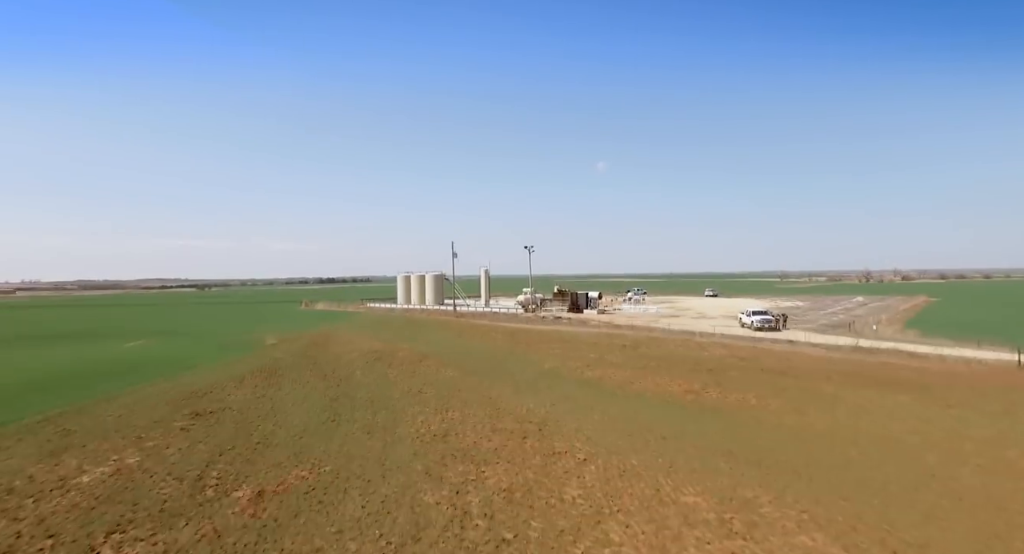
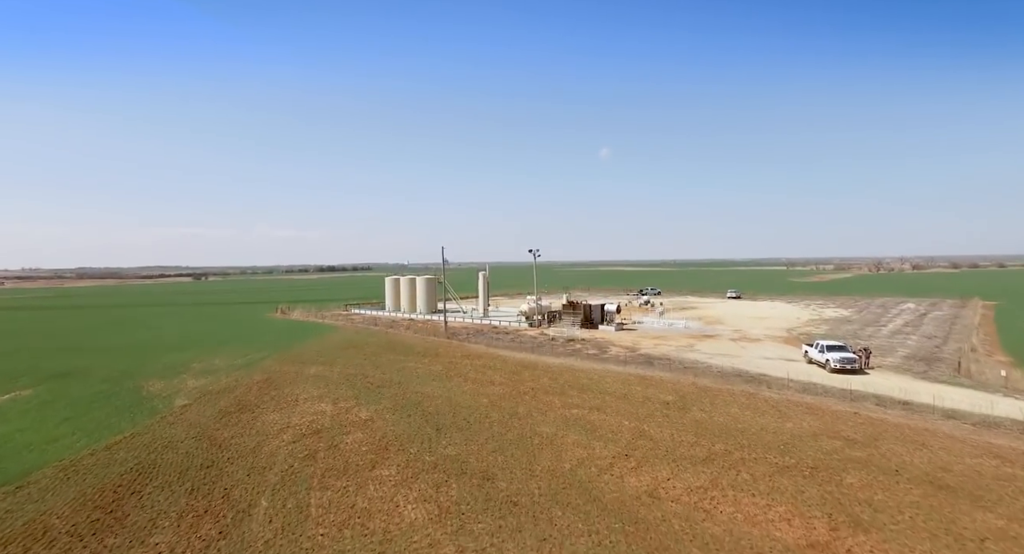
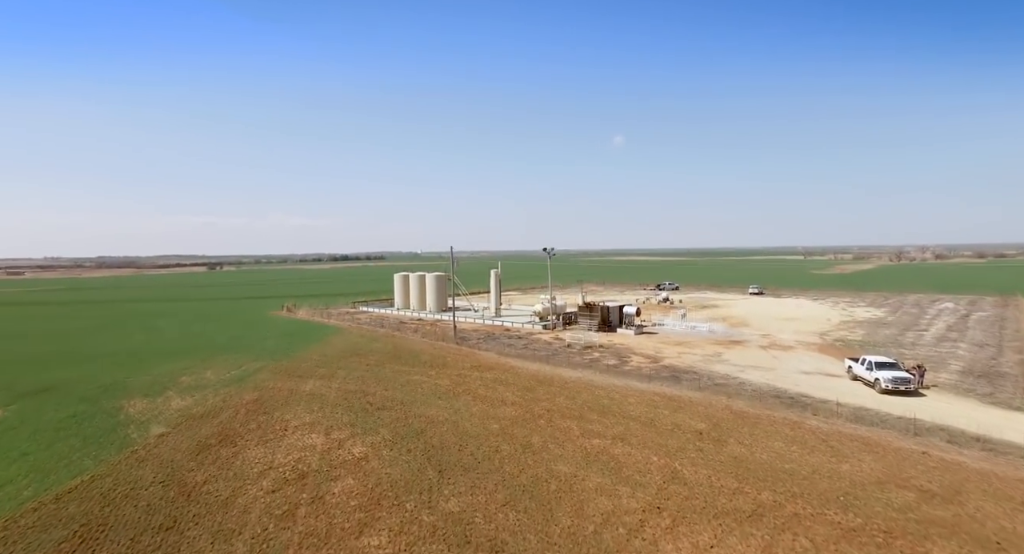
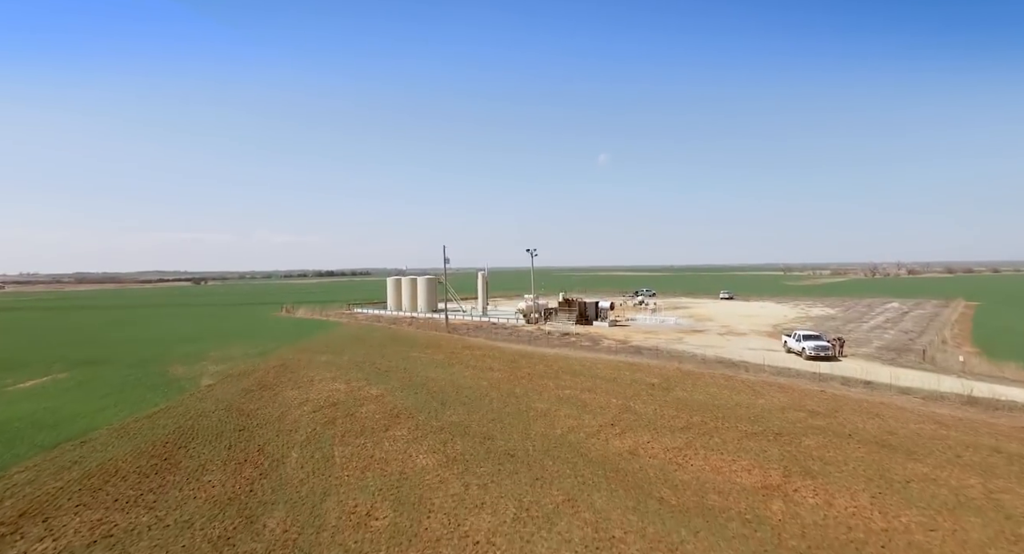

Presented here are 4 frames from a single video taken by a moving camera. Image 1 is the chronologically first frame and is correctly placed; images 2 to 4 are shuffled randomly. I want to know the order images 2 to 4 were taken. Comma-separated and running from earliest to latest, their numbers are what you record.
4, 2, 3
